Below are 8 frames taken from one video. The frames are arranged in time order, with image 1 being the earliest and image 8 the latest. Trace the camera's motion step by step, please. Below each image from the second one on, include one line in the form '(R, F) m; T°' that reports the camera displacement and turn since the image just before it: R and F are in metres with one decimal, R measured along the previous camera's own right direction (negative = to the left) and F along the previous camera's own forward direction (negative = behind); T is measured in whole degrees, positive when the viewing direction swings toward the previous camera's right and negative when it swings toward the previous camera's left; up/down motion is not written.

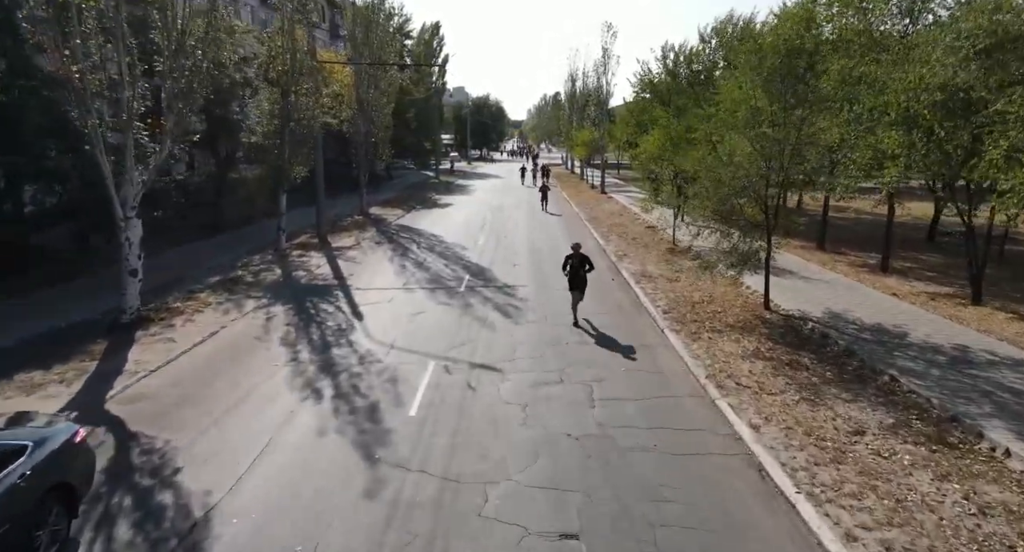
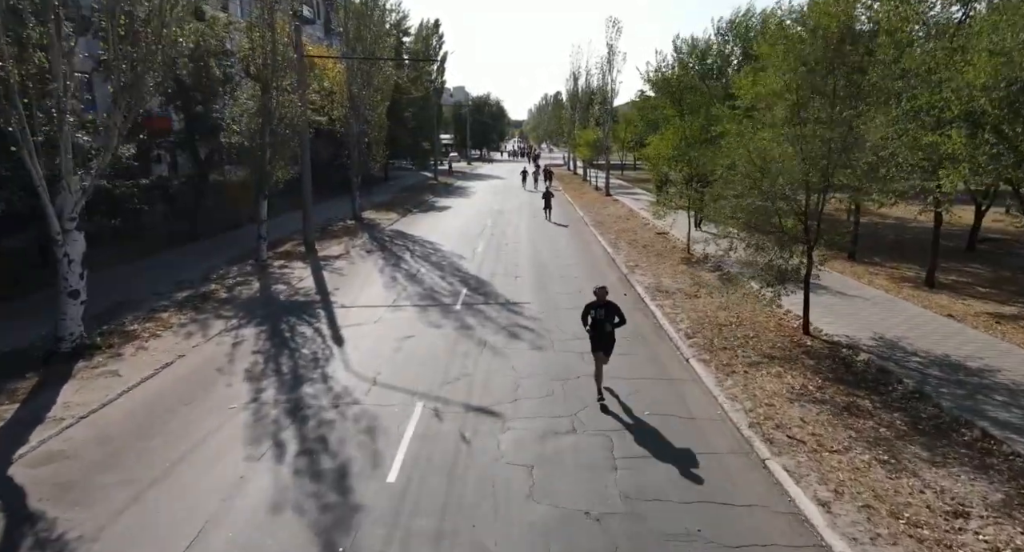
(0.0, +1.4) m; 0°
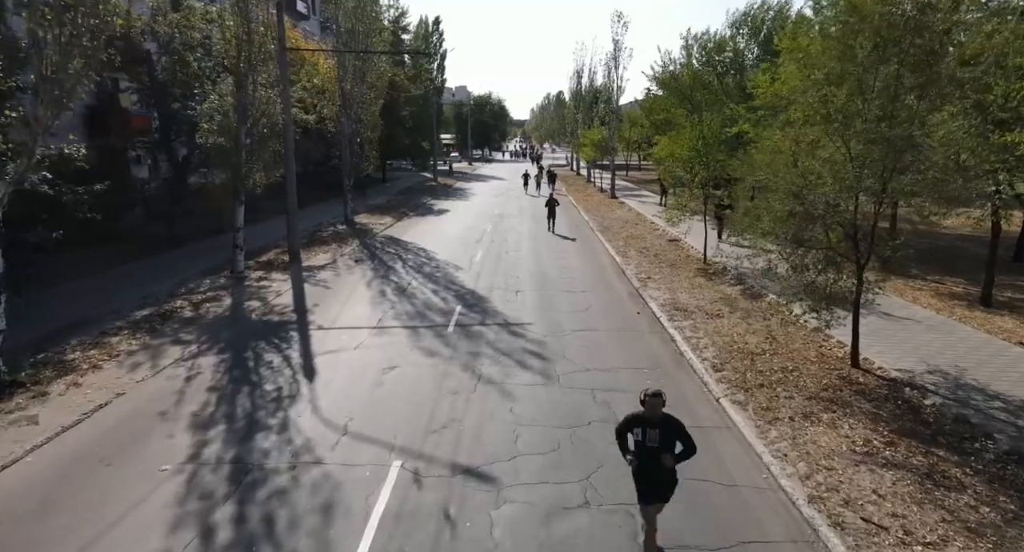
(0.0, +1.4) m; 0°
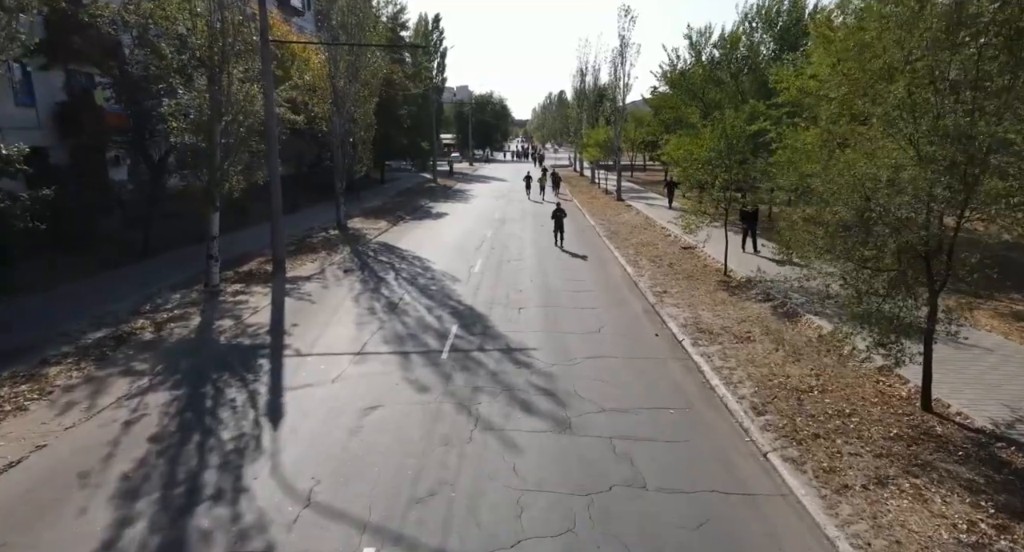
(0.0, +1.4) m; 0°
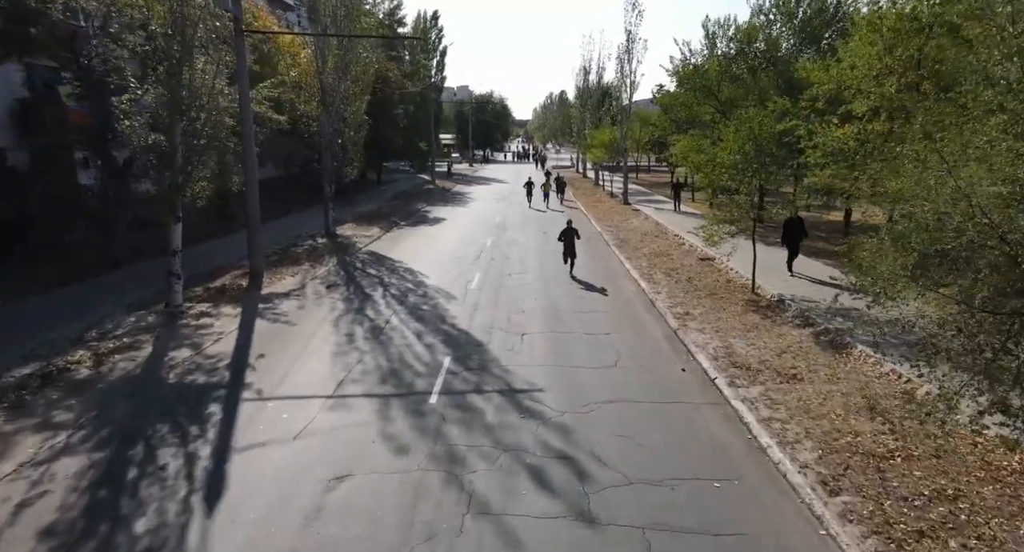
(0.0, +1.6) m; 0°
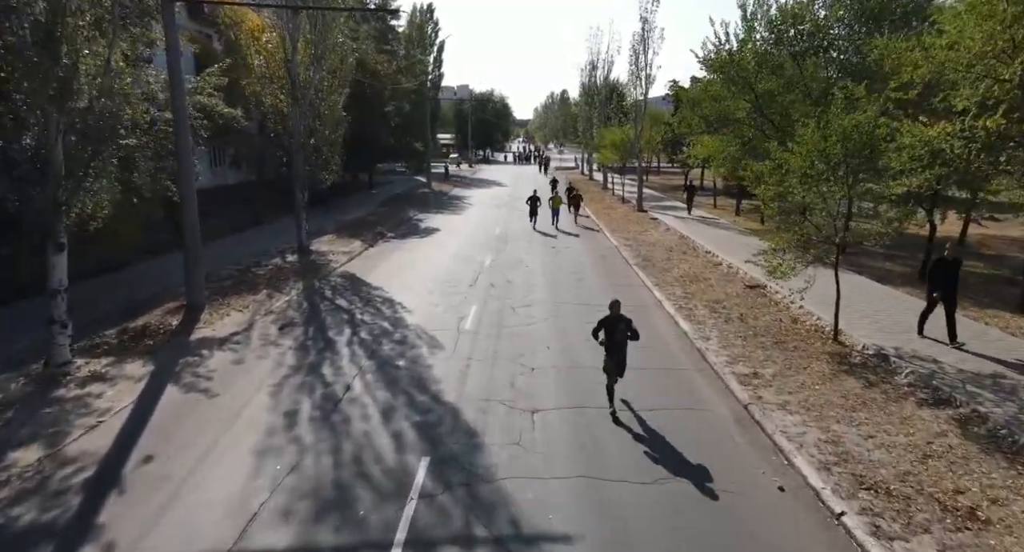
(-0.1, +3.2) m; 0°
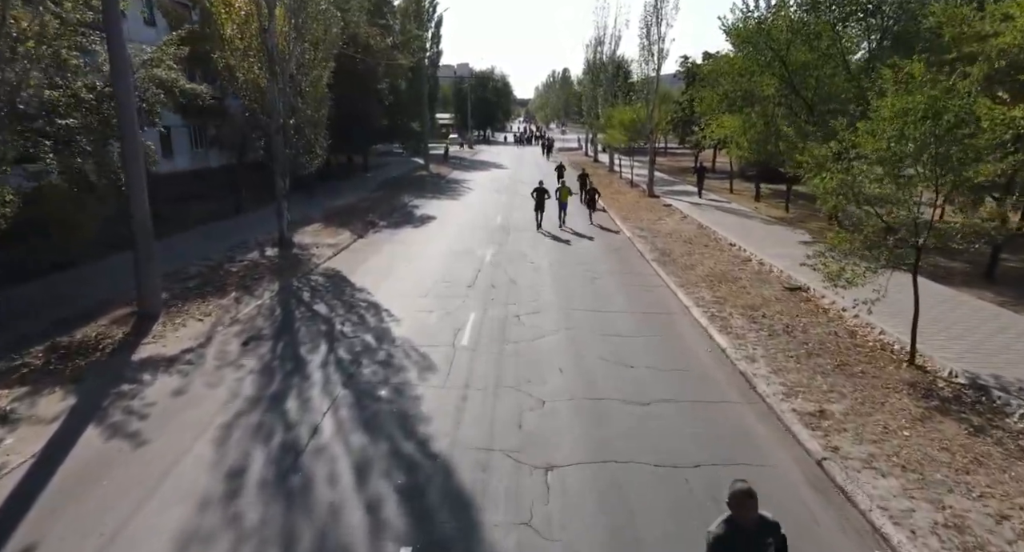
(-0.1, +1.8) m; 0°
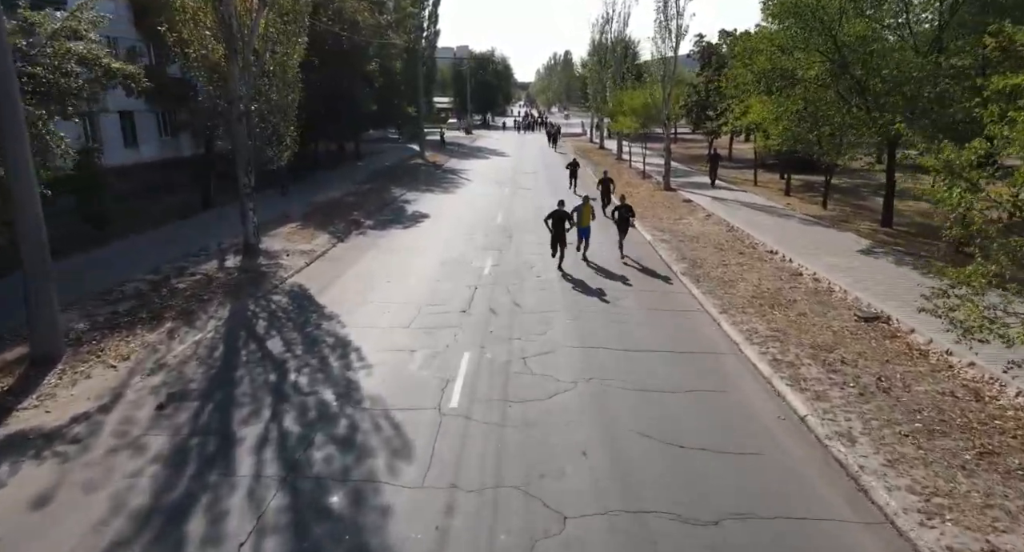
(-0.1, +2.5) m; 0°
